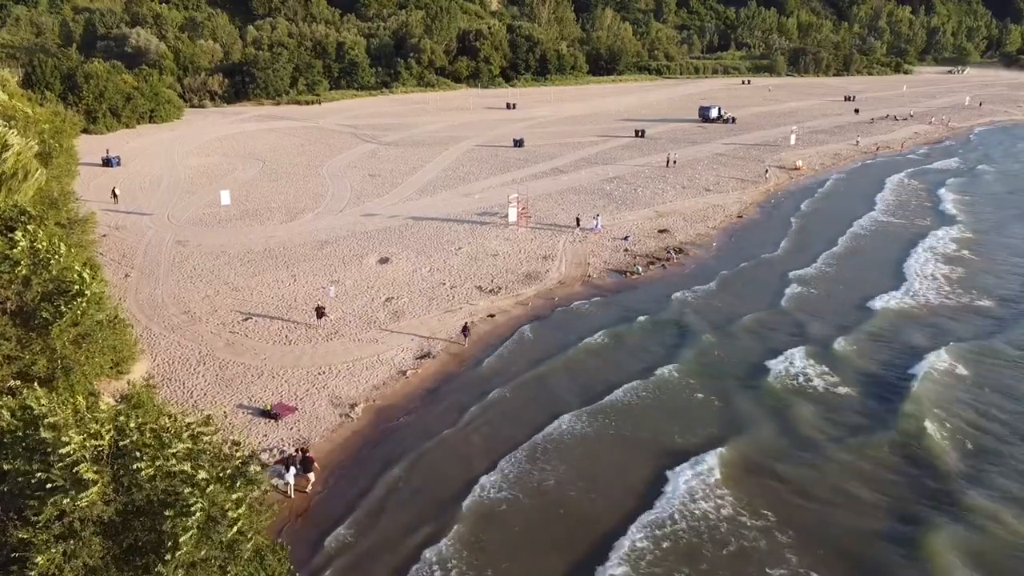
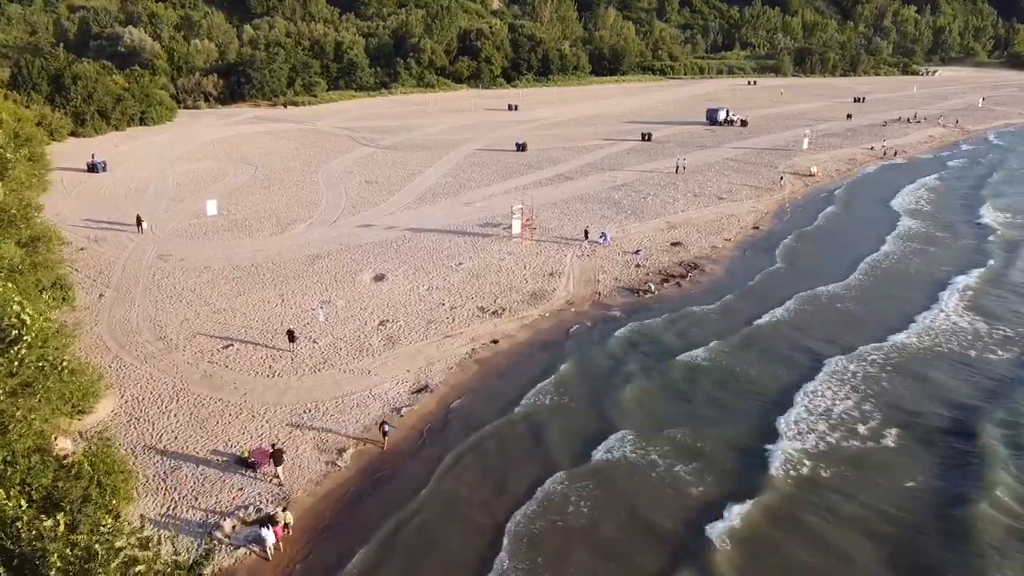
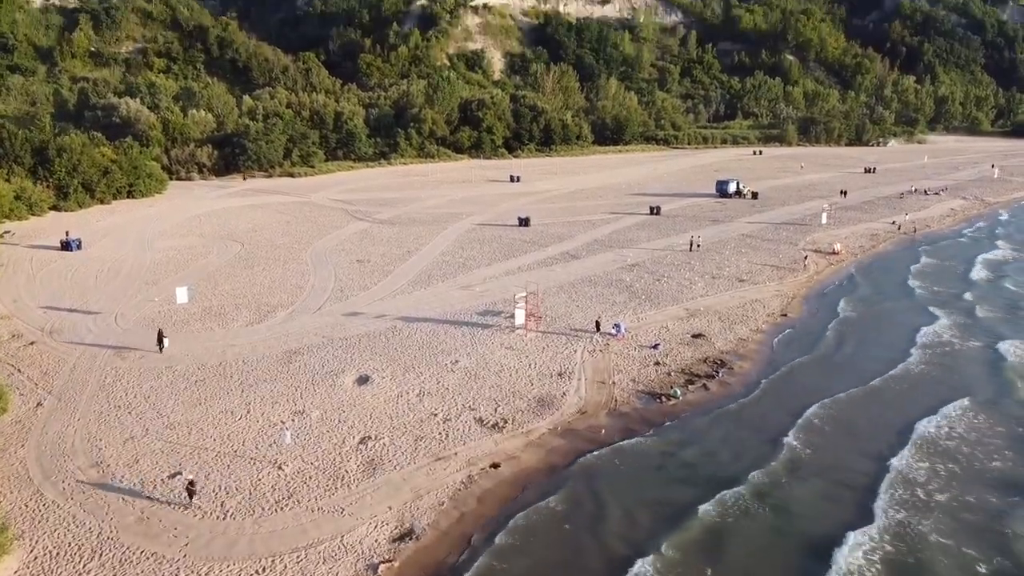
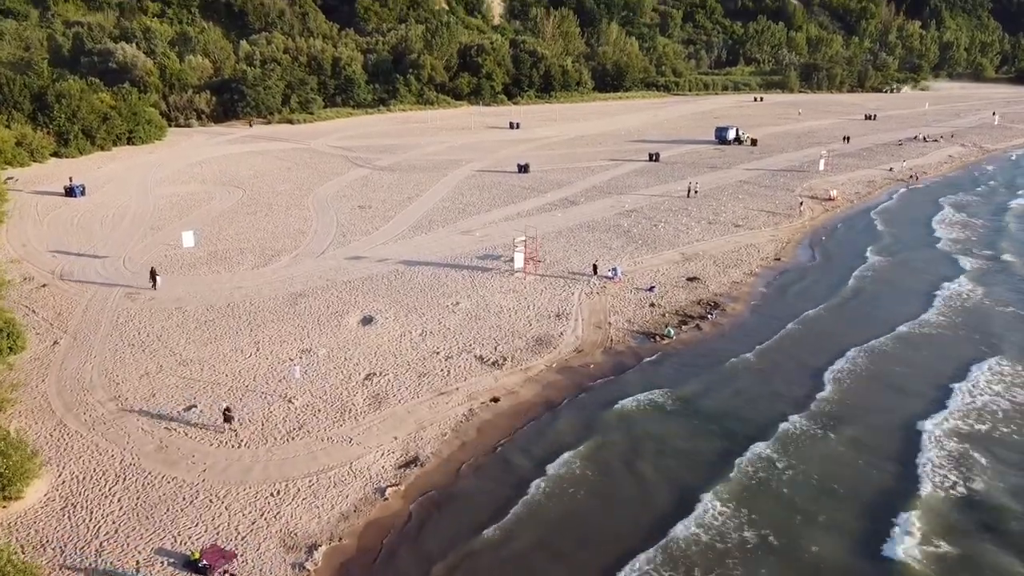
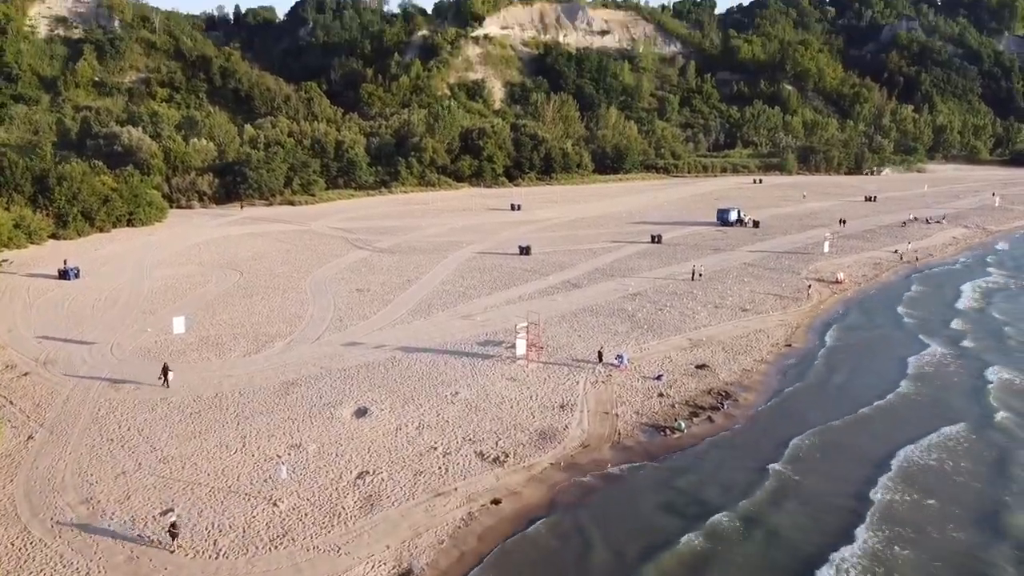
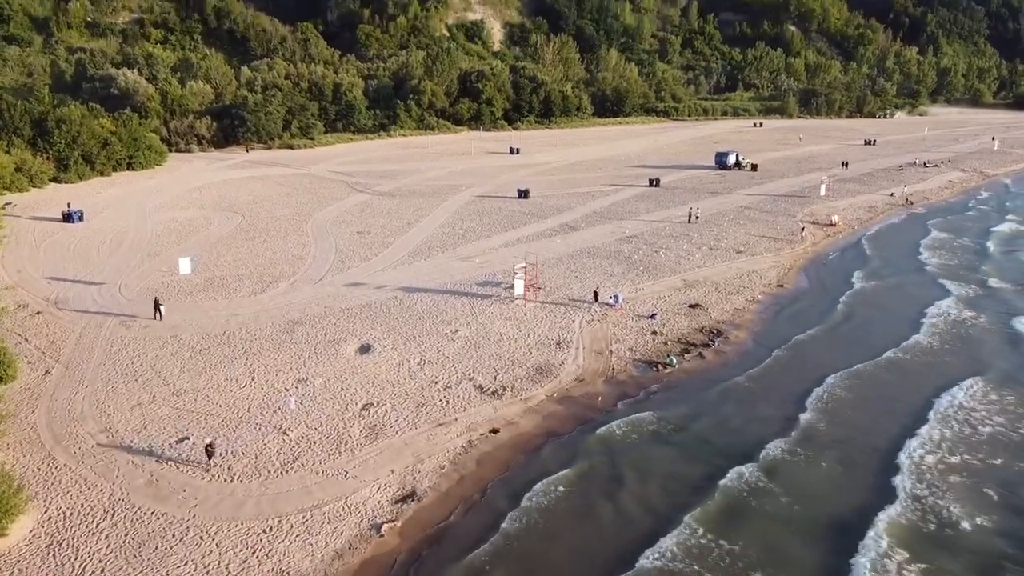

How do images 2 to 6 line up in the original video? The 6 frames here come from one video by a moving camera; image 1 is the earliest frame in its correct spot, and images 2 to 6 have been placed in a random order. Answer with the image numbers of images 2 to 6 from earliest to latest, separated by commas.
2, 4, 6, 3, 5
